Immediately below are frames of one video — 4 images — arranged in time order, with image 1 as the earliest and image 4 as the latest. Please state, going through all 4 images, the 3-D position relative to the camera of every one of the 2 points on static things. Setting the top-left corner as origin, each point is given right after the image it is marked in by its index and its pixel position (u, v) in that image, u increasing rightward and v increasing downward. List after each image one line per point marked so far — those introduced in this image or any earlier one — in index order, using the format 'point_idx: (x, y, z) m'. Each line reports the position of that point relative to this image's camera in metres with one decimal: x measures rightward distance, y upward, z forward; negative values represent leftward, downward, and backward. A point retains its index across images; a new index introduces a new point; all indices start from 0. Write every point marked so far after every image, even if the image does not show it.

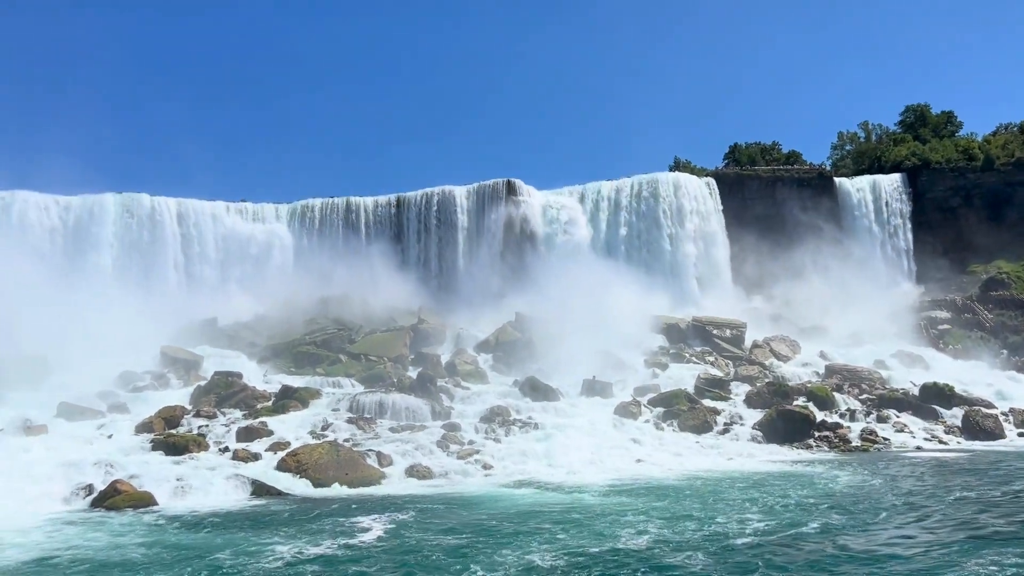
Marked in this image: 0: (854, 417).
0: (+7.6, -2.8, +18.5) m
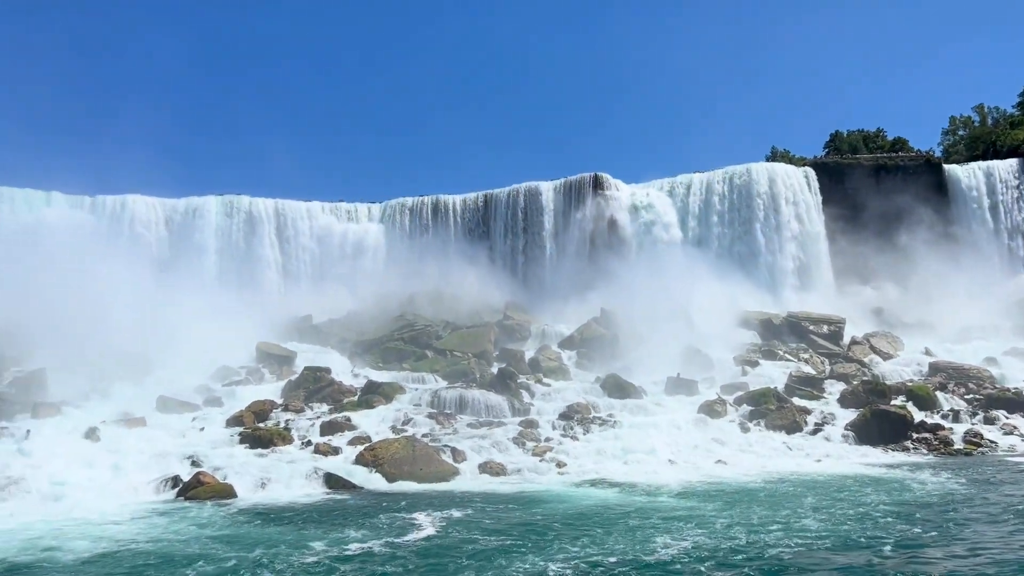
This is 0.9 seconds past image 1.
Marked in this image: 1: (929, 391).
0: (+9.3, -2.7, +17.4) m
1: (+9.0, -2.2, +18.2) m
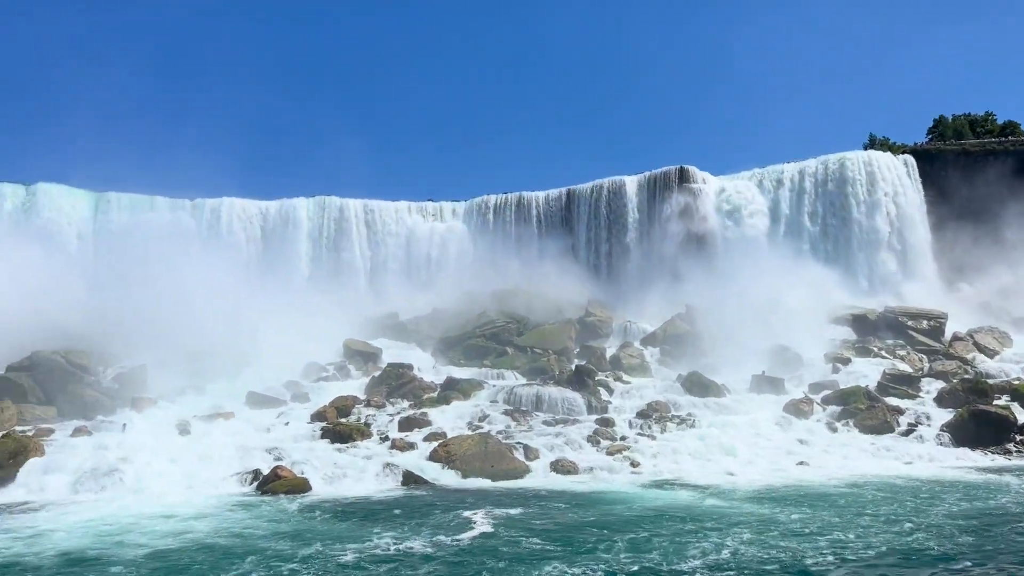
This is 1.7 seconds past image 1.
0: (+10.8, -2.5, +16.2) m
1: (+10.6, -2.1, +17.0) m
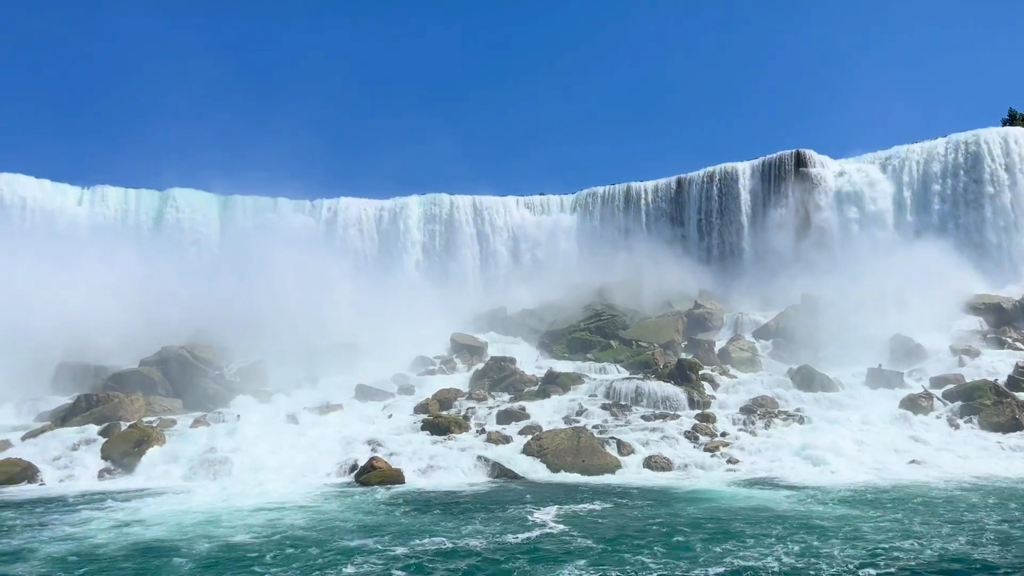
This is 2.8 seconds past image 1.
0: (+12.5, -2.3, +14.5) m
1: (+12.5, -1.8, +15.3) m
